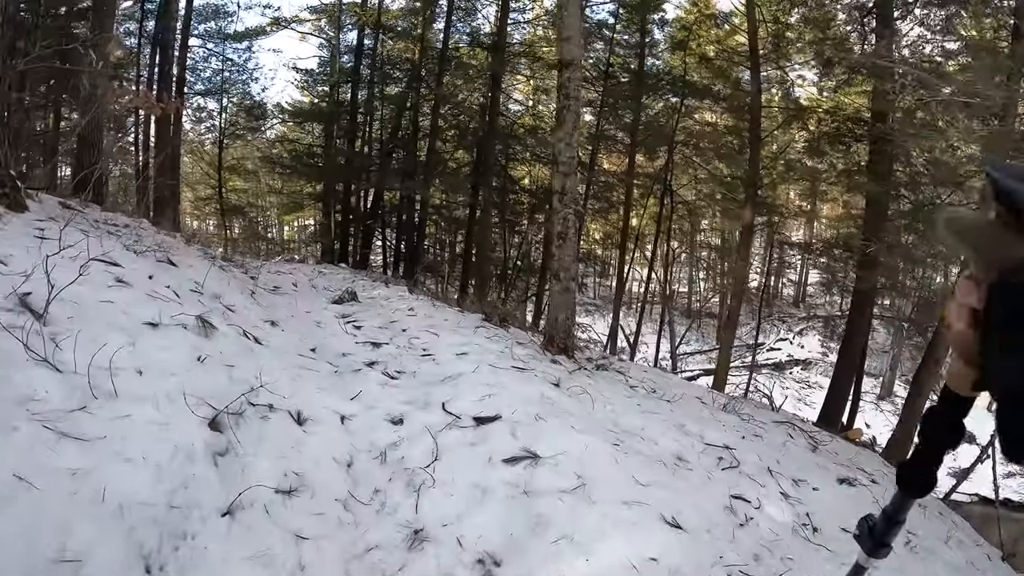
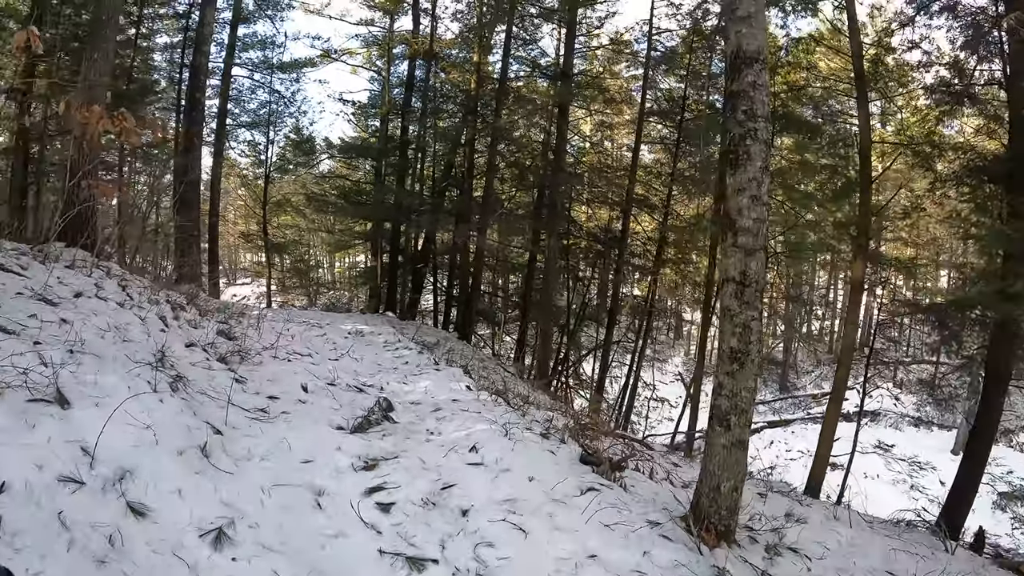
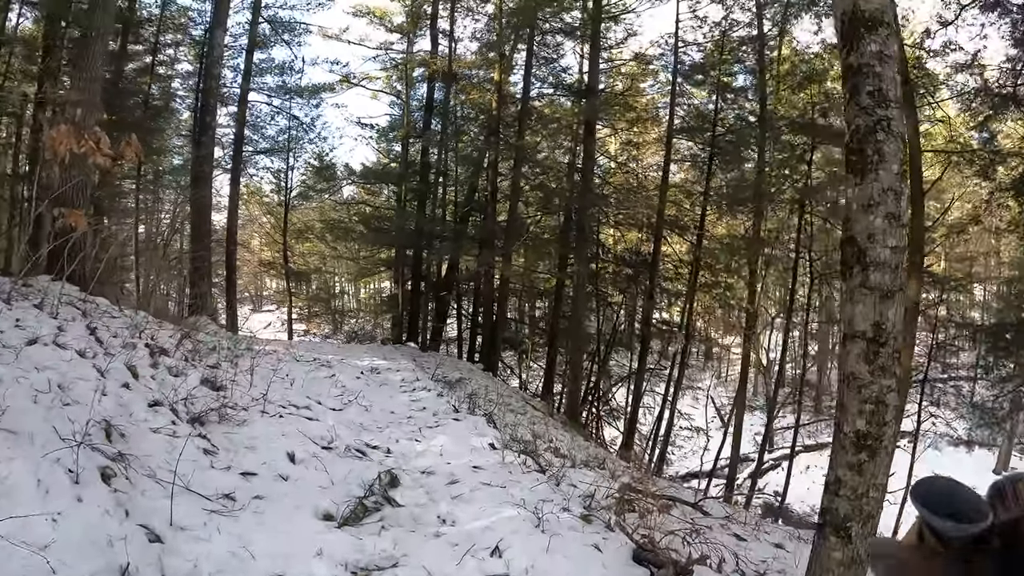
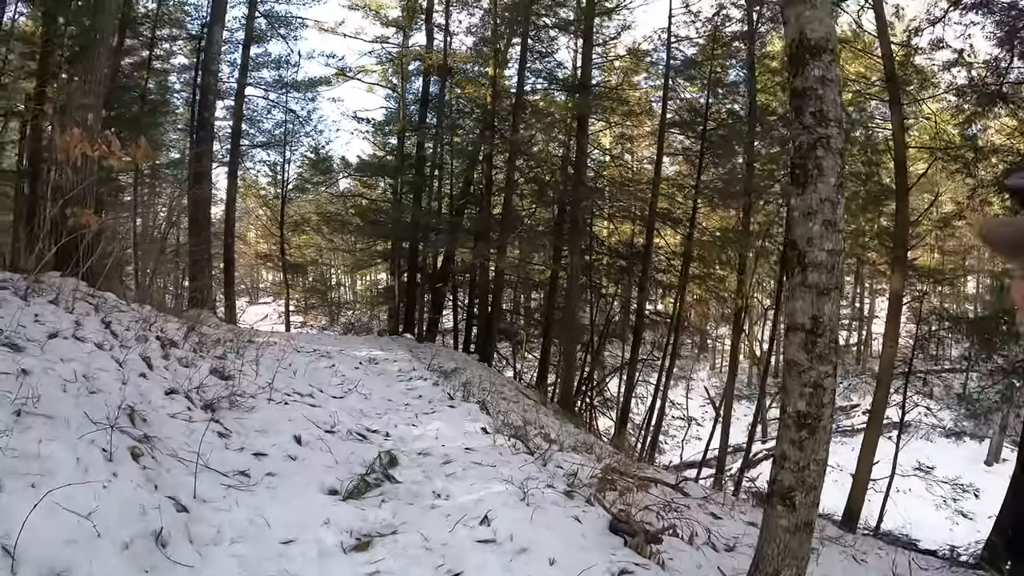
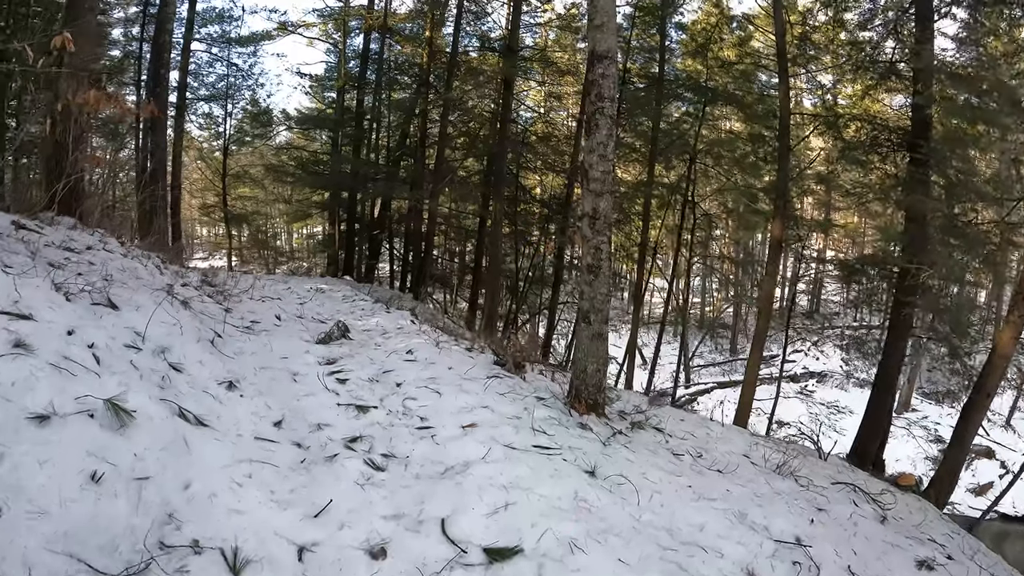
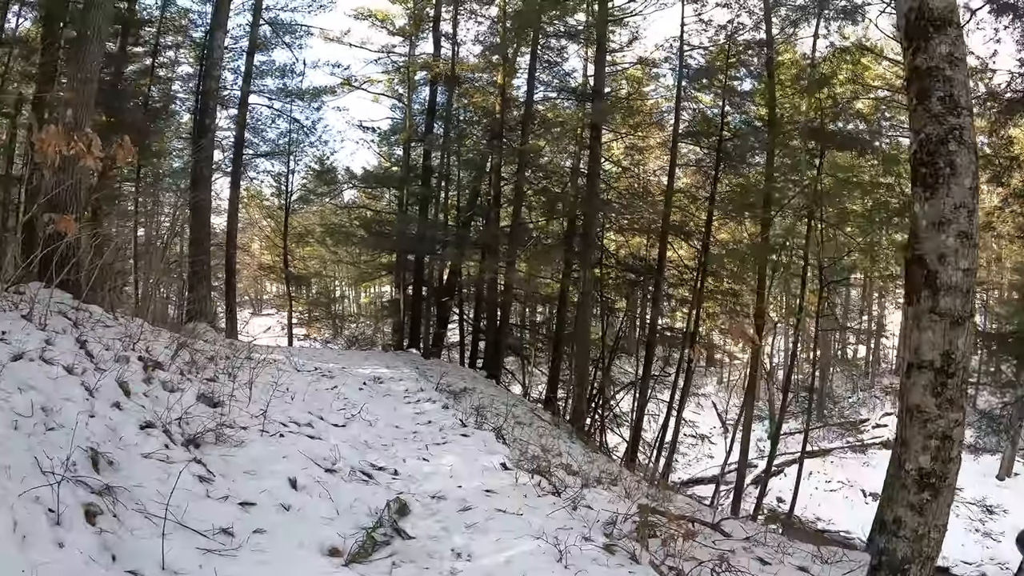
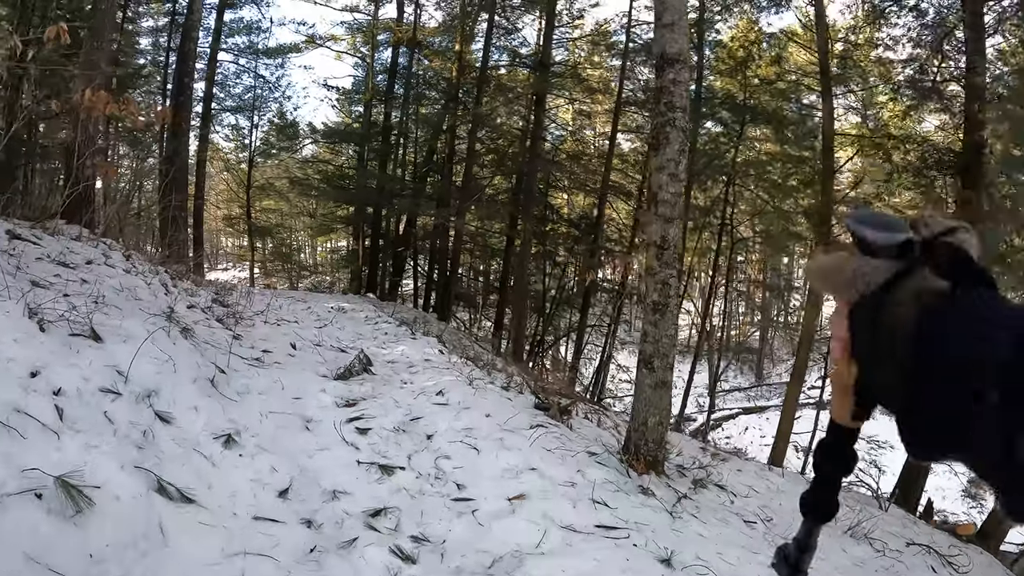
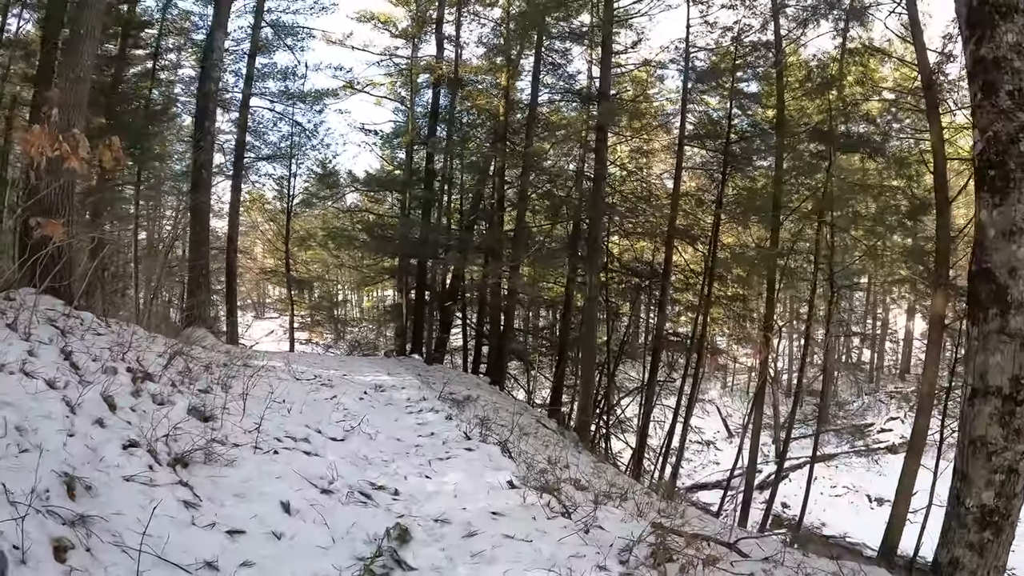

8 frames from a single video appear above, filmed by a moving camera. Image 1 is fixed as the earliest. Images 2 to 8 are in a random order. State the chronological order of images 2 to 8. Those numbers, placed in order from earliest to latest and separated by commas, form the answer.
5, 7, 2, 4, 3, 6, 8
